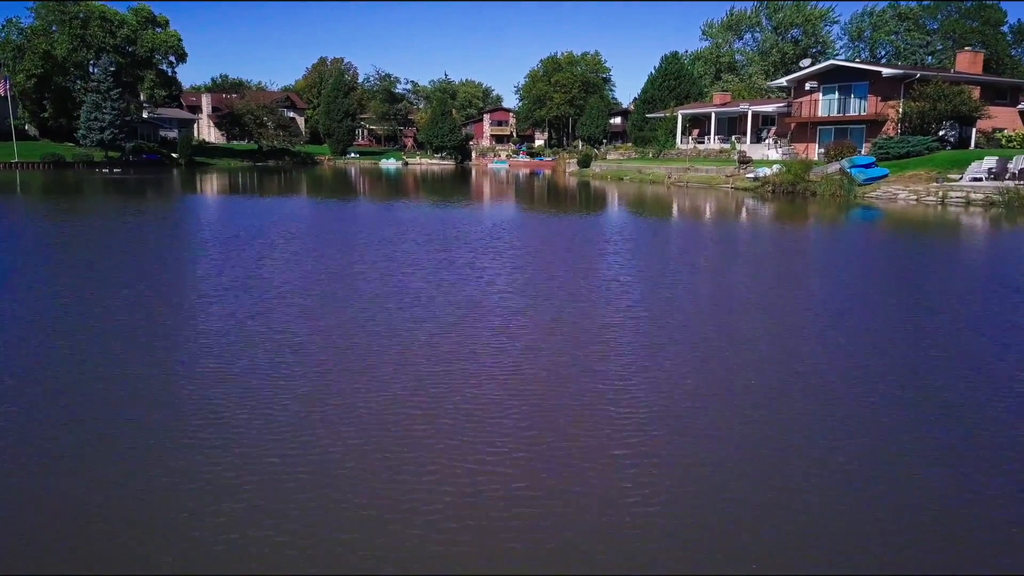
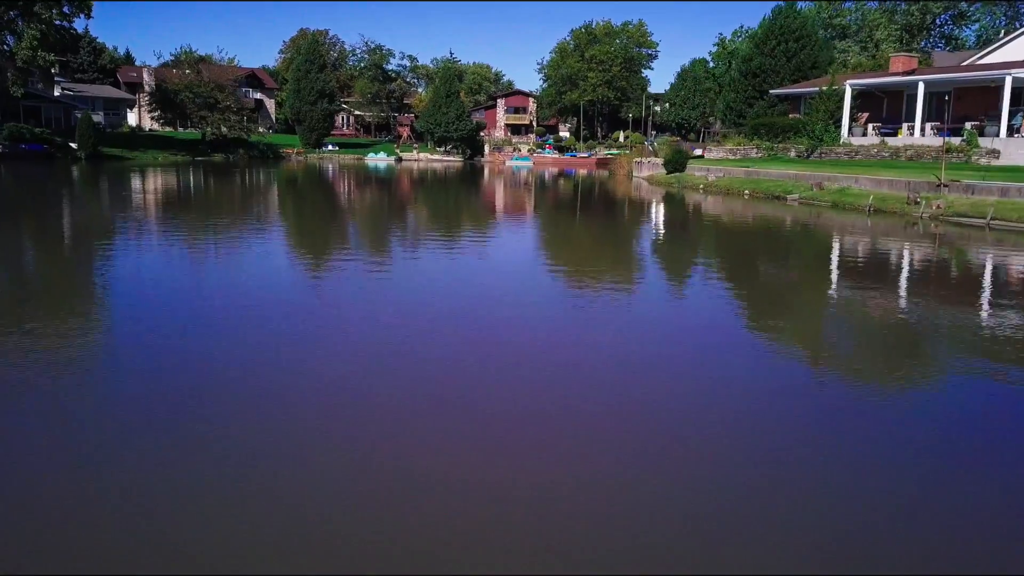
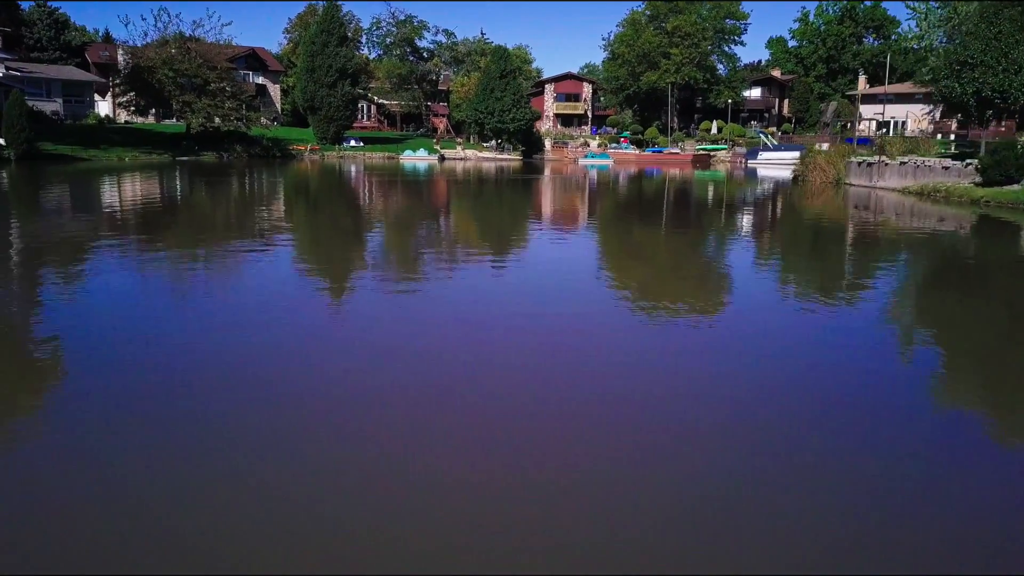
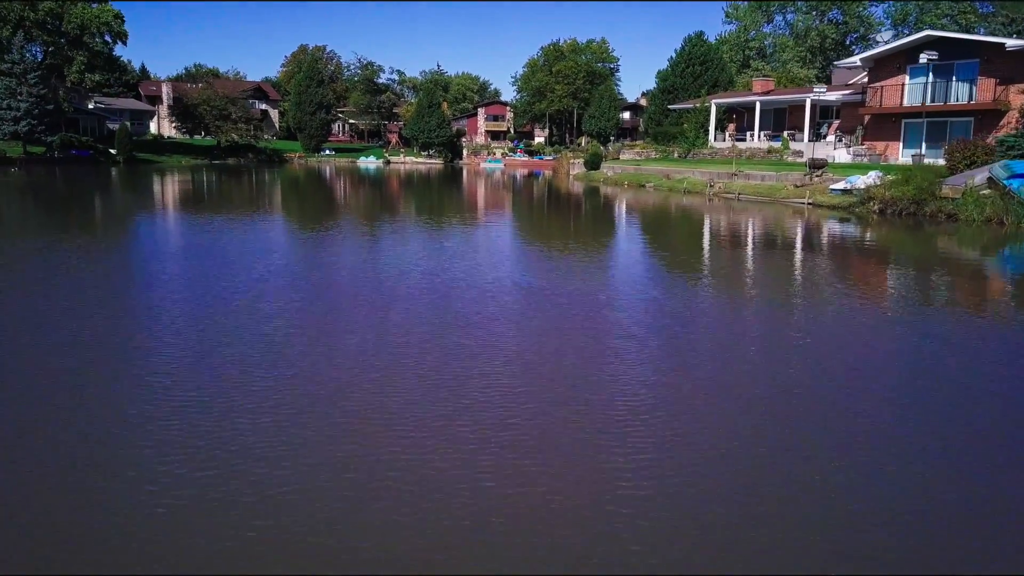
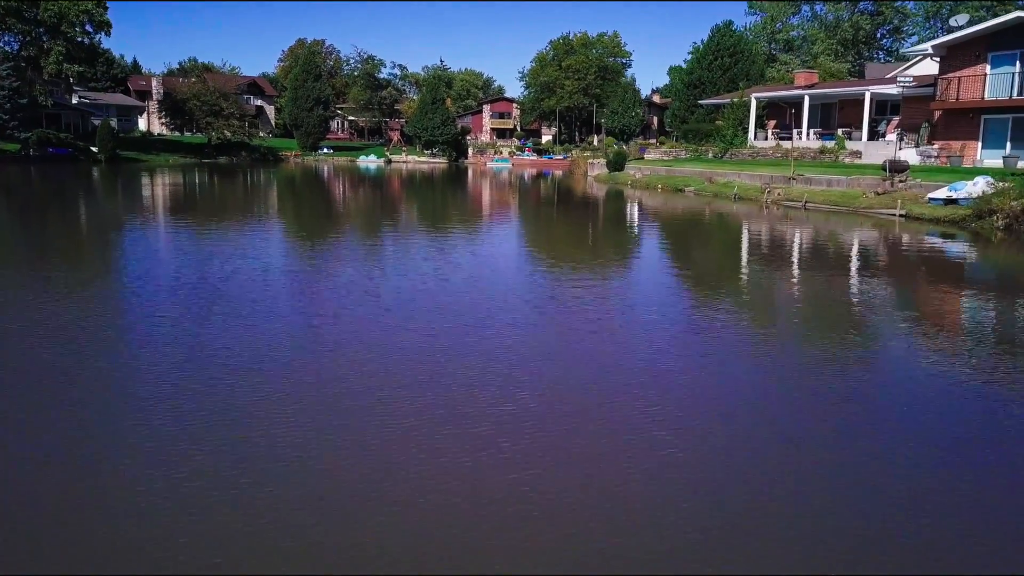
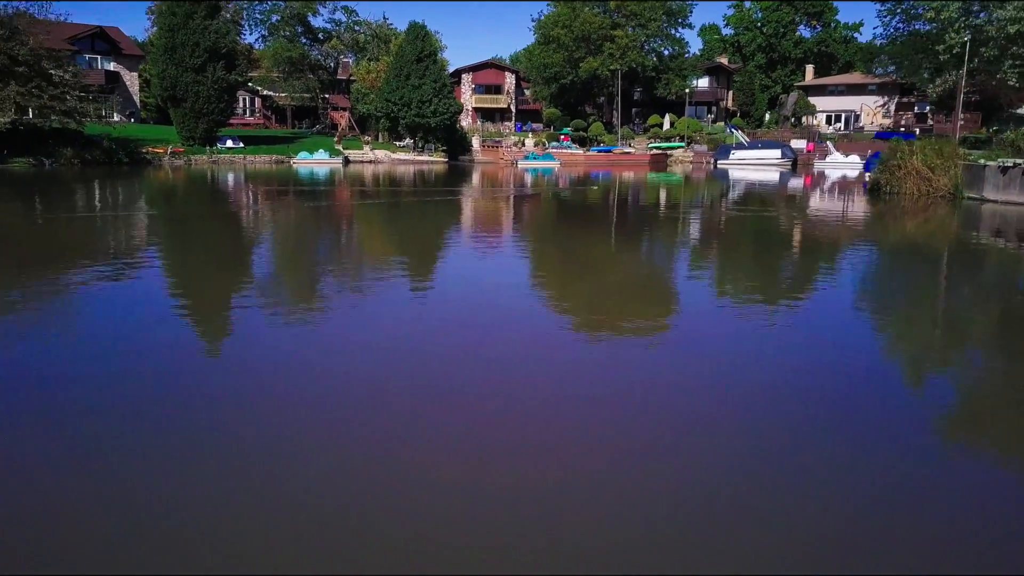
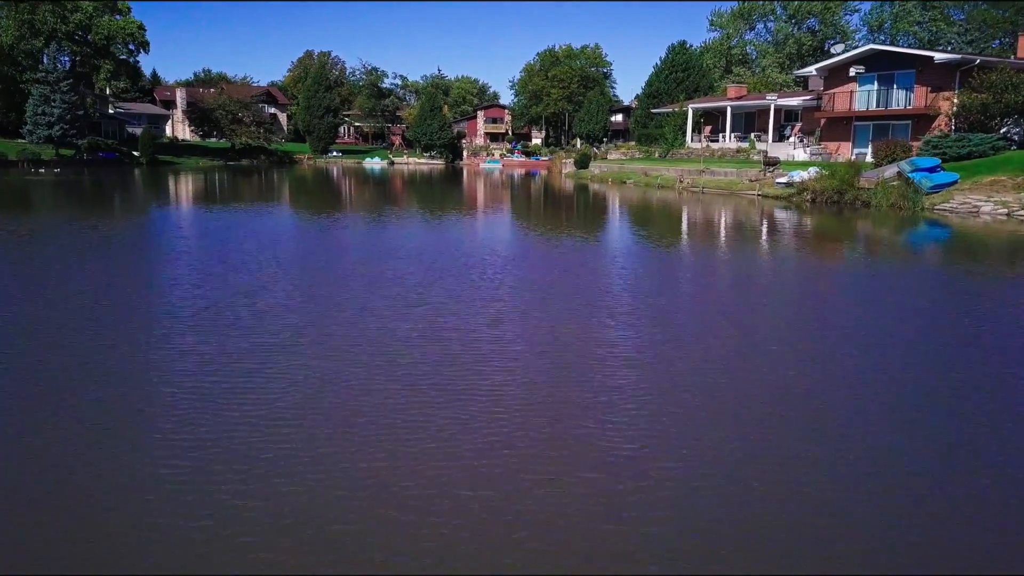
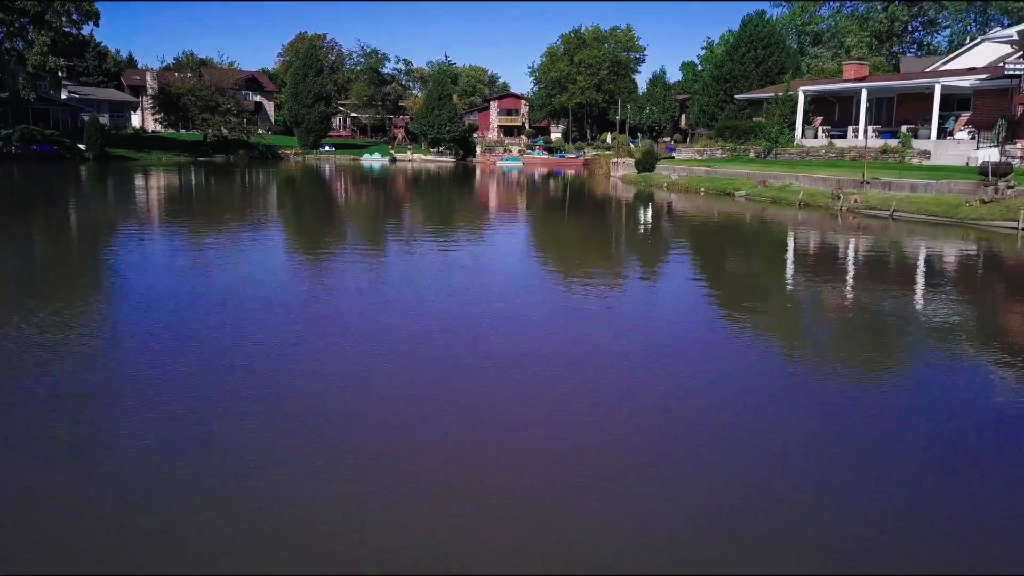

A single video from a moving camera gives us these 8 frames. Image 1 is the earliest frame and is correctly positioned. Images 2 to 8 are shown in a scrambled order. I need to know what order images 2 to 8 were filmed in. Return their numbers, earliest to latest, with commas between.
7, 4, 5, 8, 2, 3, 6
